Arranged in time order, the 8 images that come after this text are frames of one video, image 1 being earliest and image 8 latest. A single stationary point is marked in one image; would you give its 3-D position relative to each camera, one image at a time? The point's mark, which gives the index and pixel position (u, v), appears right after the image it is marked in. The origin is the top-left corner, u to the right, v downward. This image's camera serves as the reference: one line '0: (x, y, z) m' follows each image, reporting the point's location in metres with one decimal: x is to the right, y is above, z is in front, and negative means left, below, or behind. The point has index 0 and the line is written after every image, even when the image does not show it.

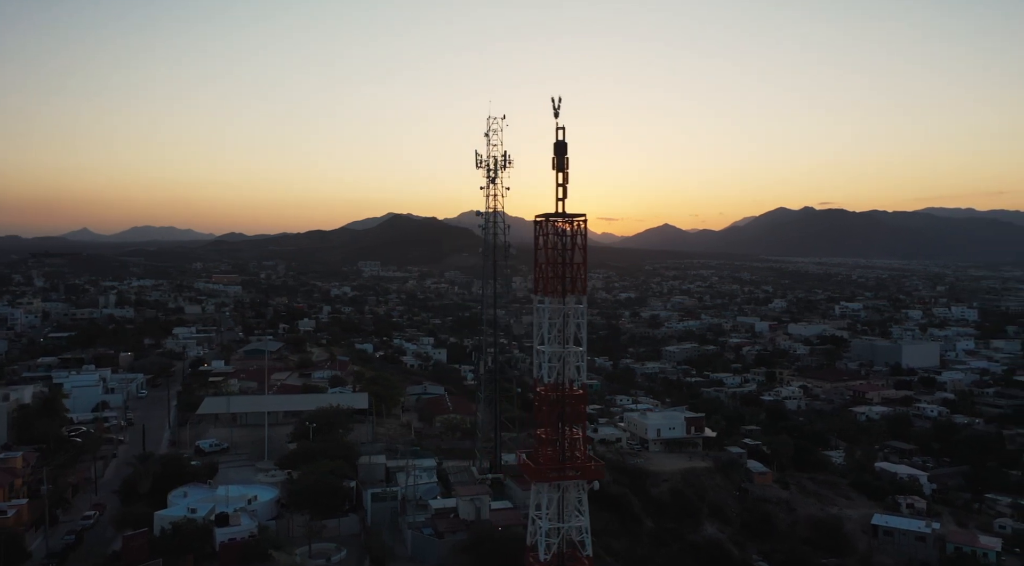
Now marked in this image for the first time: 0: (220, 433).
0: (-7.0, -3.6, +20.0) m
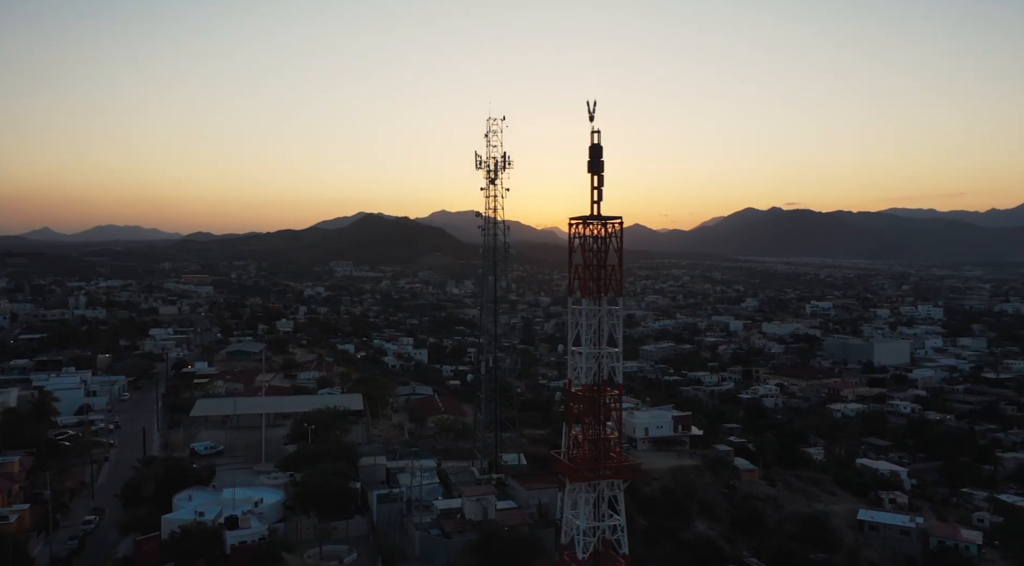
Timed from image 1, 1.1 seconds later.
0: (-7.2, -3.7, +19.8) m
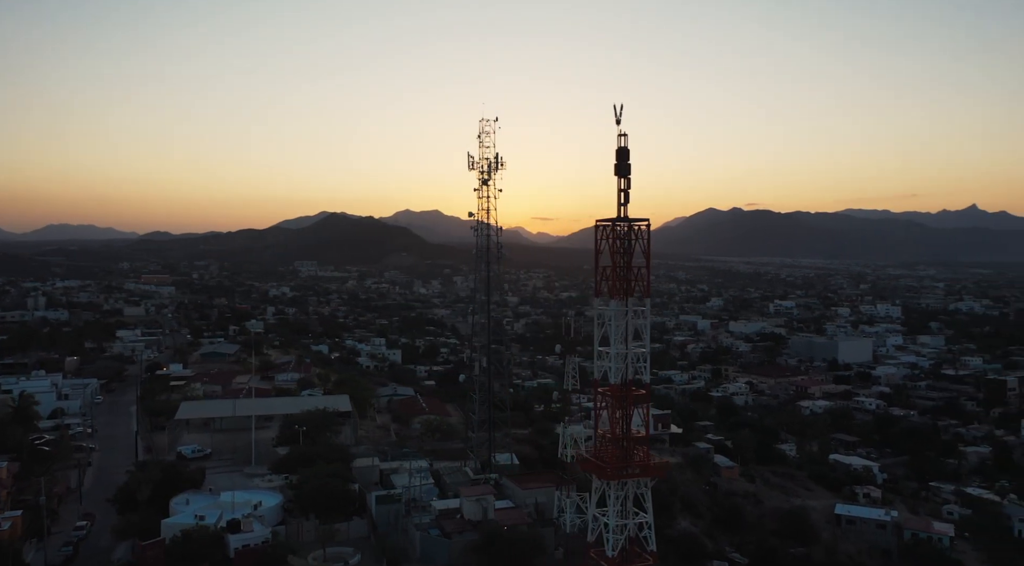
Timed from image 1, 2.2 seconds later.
0: (-7.4, -3.7, +19.6) m
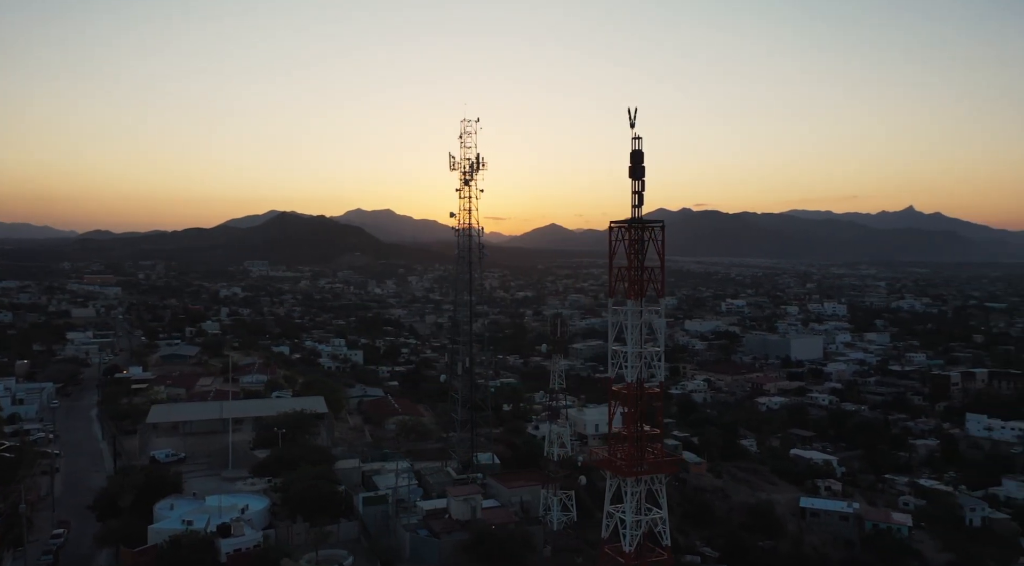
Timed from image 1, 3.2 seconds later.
0: (-7.9, -3.7, +19.2) m
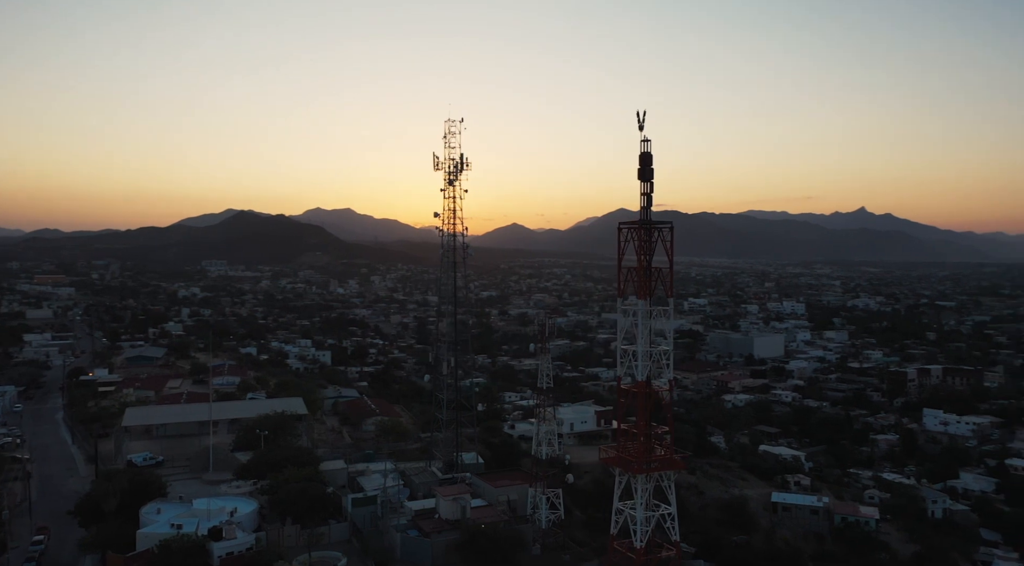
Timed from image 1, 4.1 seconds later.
0: (-8.4, -3.7, +18.8) m
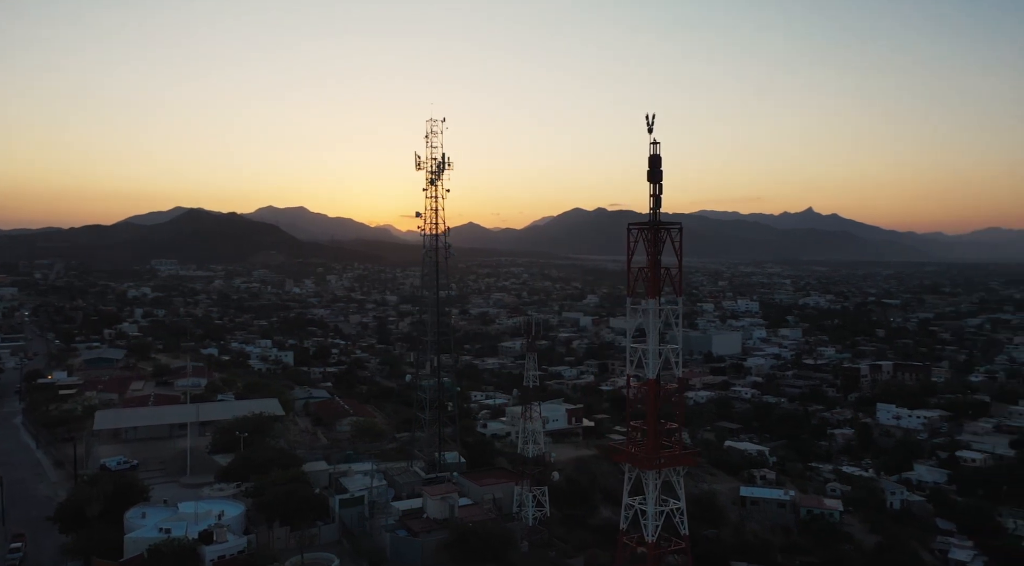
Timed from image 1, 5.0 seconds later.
0: (-8.8, -3.7, +18.4) m
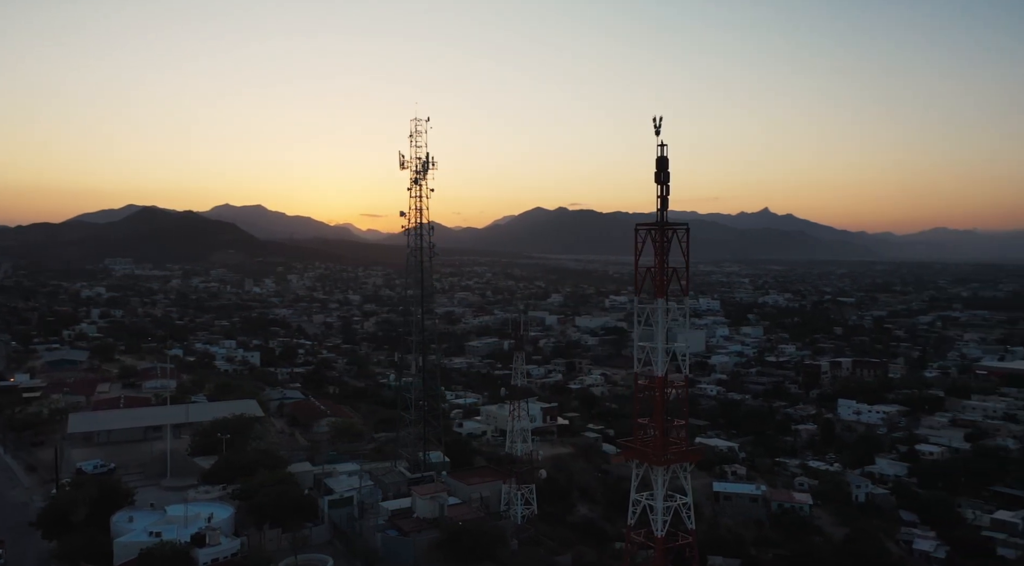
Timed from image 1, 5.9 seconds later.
0: (-9.2, -3.7, +18.0) m
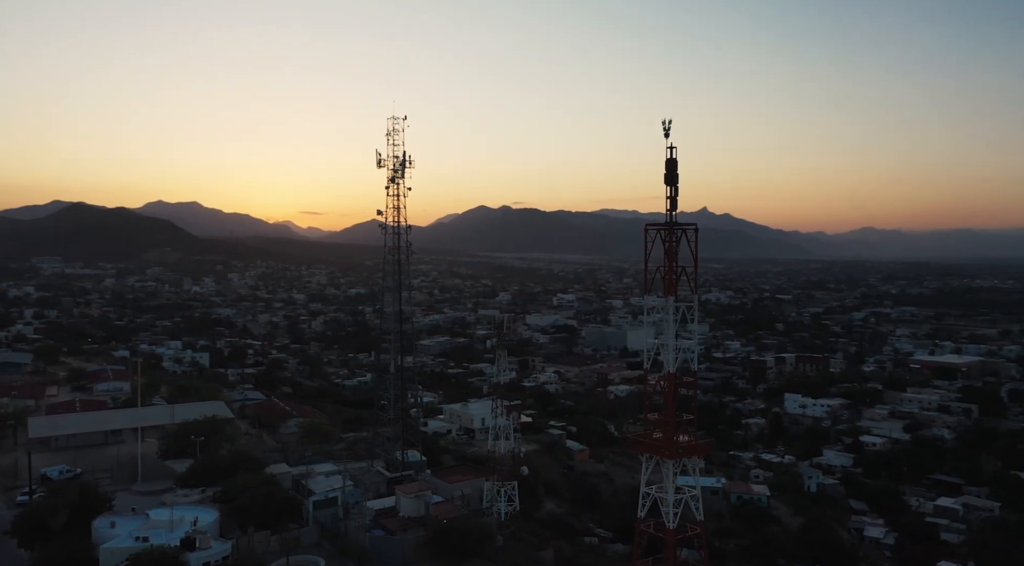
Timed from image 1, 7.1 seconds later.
0: (-9.7, -3.7, +17.4) m
